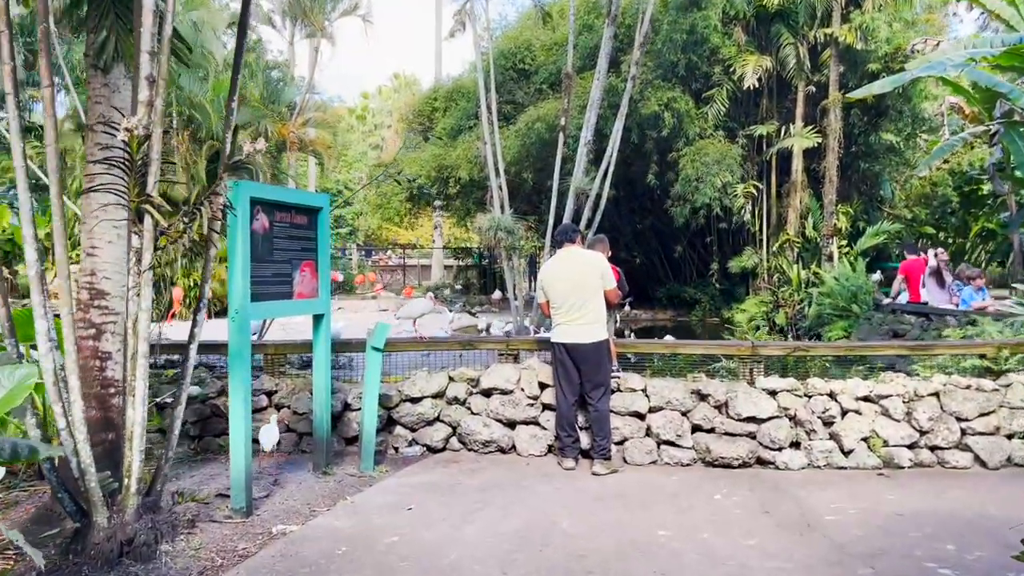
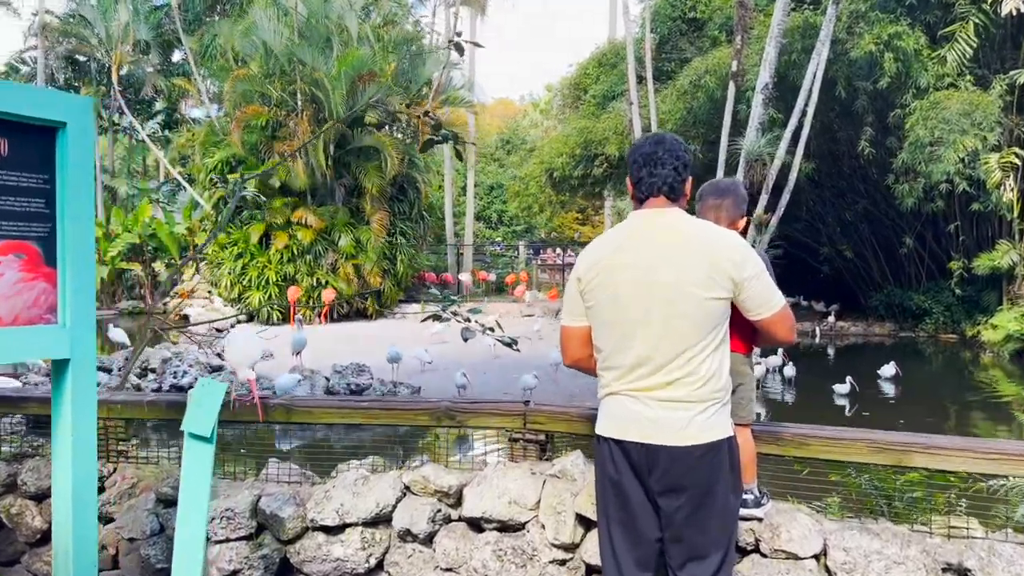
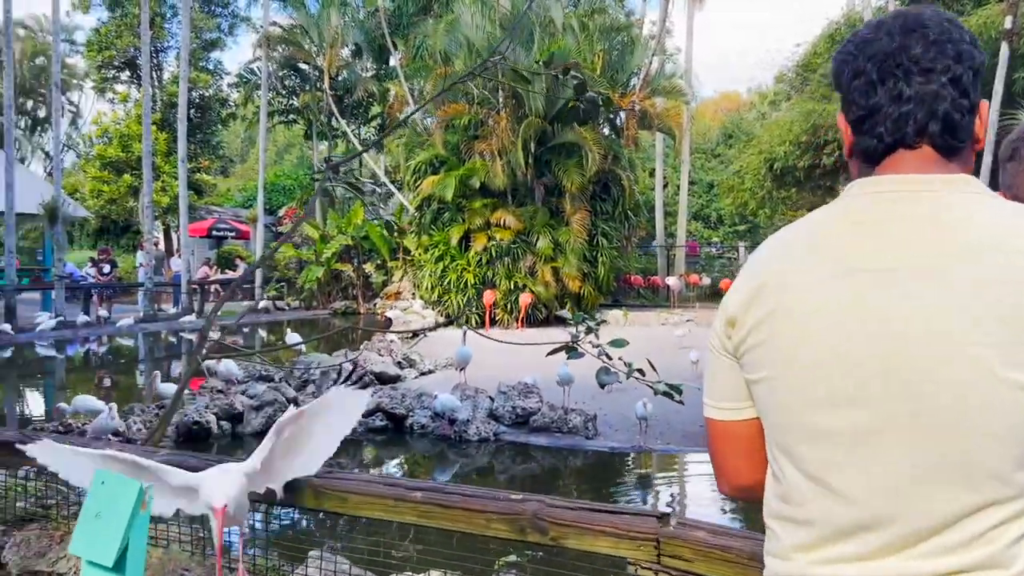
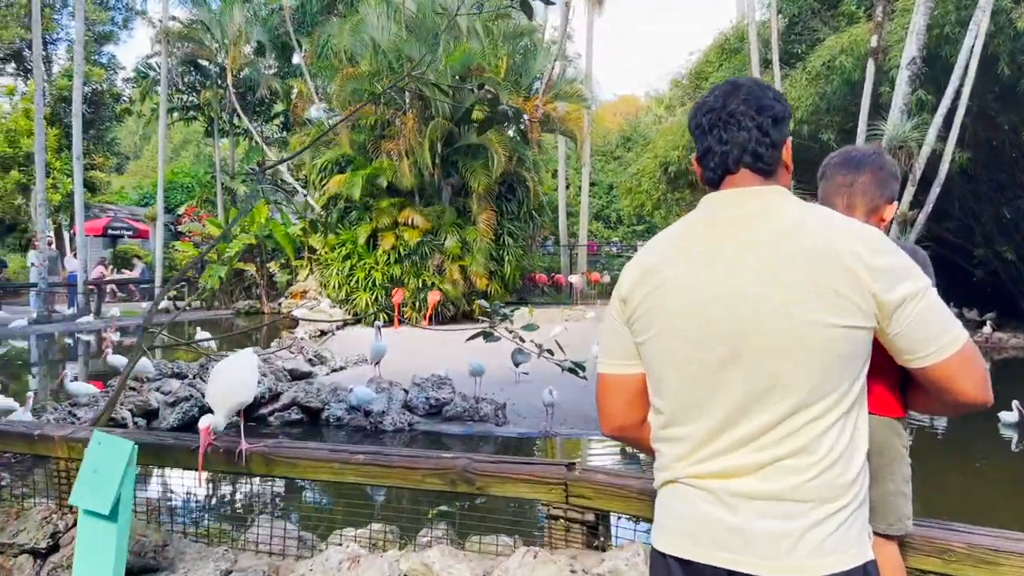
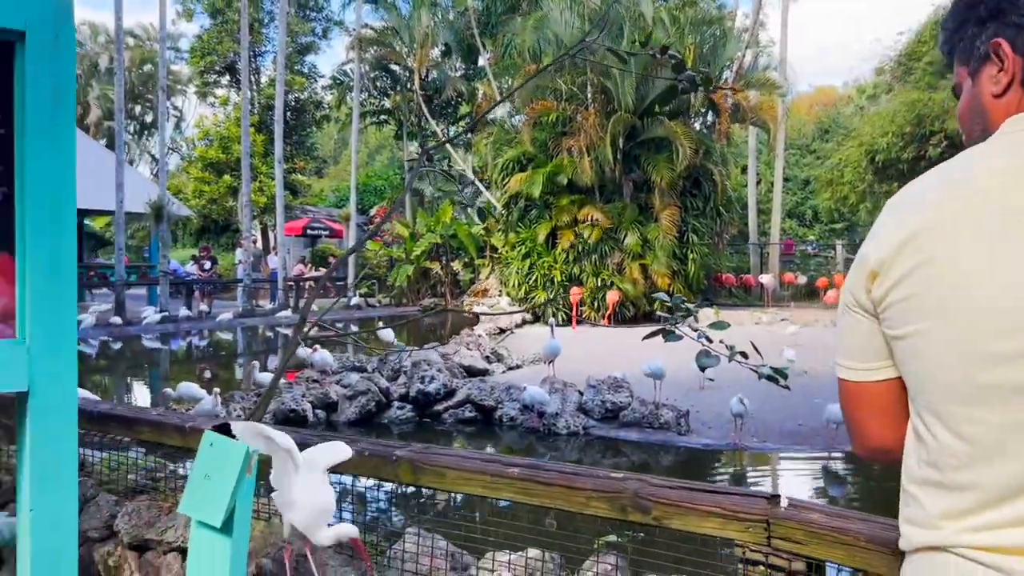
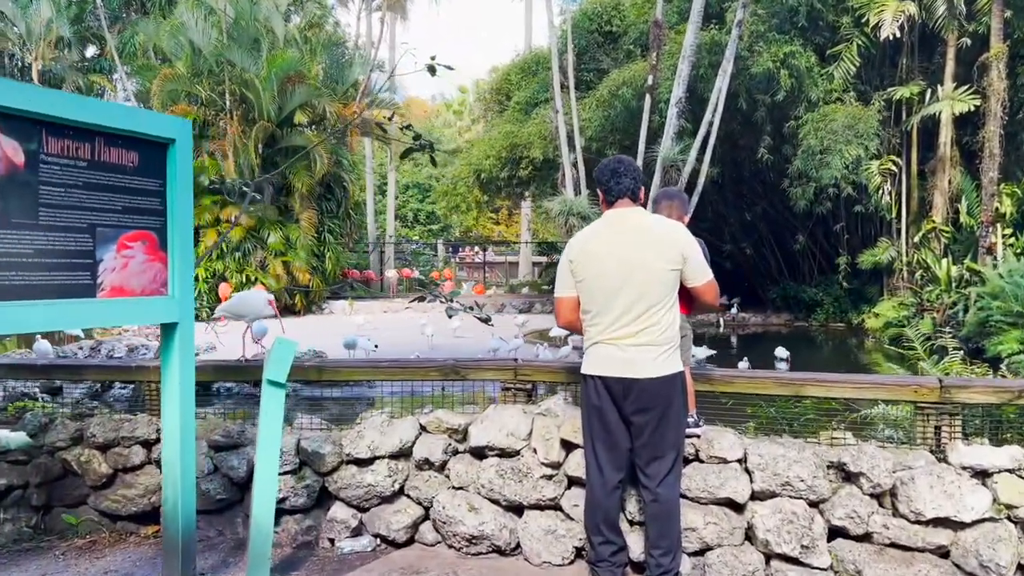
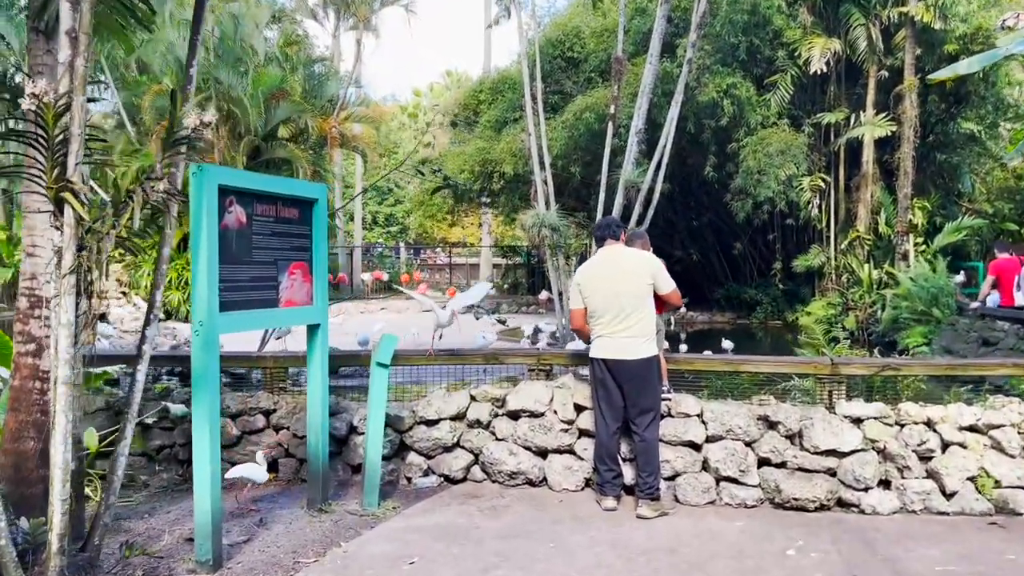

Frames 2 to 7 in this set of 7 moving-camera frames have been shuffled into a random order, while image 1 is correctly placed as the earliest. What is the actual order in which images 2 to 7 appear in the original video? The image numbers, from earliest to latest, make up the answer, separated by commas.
7, 6, 2, 4, 3, 5
